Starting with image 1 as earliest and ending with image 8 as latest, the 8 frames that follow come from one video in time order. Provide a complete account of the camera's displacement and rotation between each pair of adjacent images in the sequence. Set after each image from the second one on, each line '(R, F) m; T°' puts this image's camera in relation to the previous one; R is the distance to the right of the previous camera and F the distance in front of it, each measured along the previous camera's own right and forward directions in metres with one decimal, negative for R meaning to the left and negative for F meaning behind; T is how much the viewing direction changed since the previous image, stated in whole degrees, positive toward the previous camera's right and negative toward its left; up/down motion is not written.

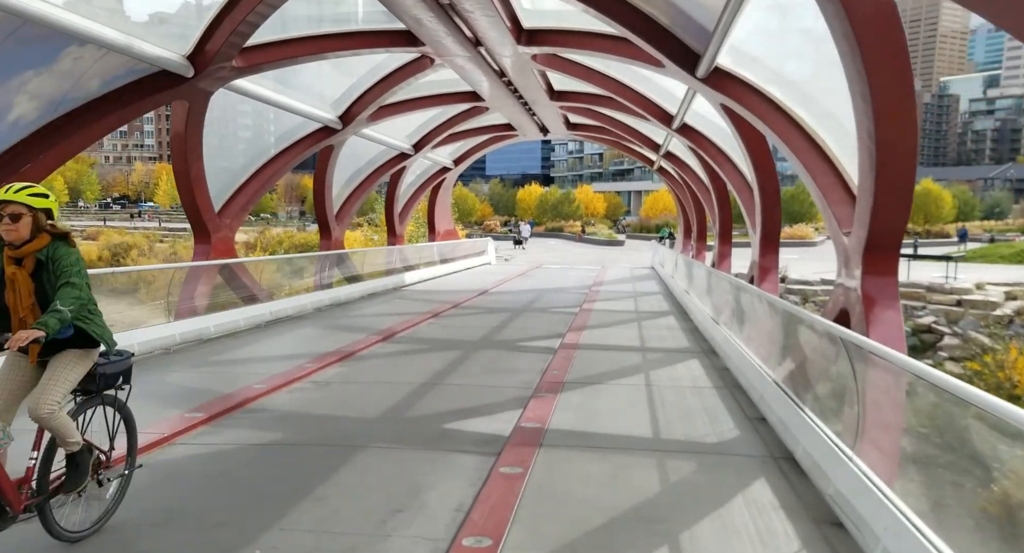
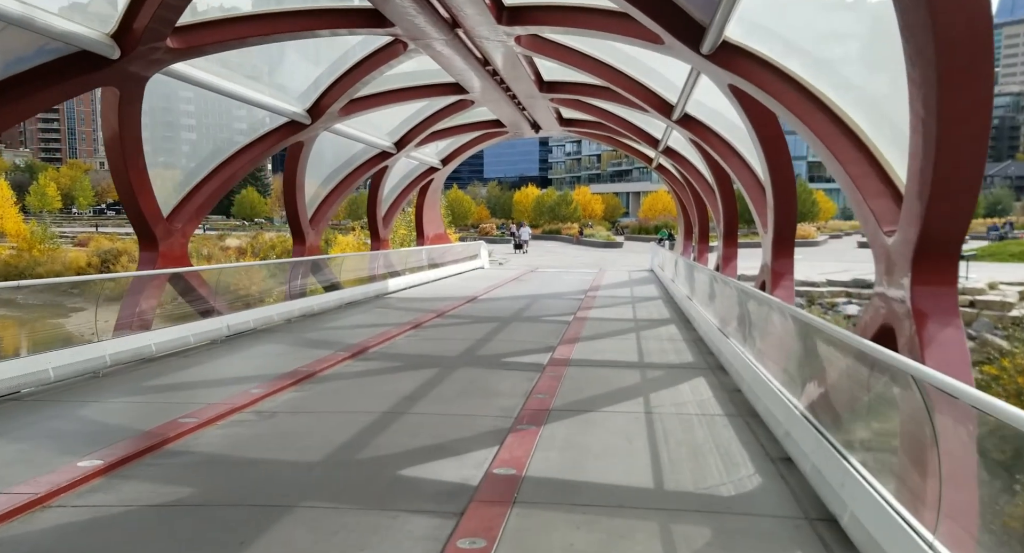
(+0.2, +1.1) m; 0°
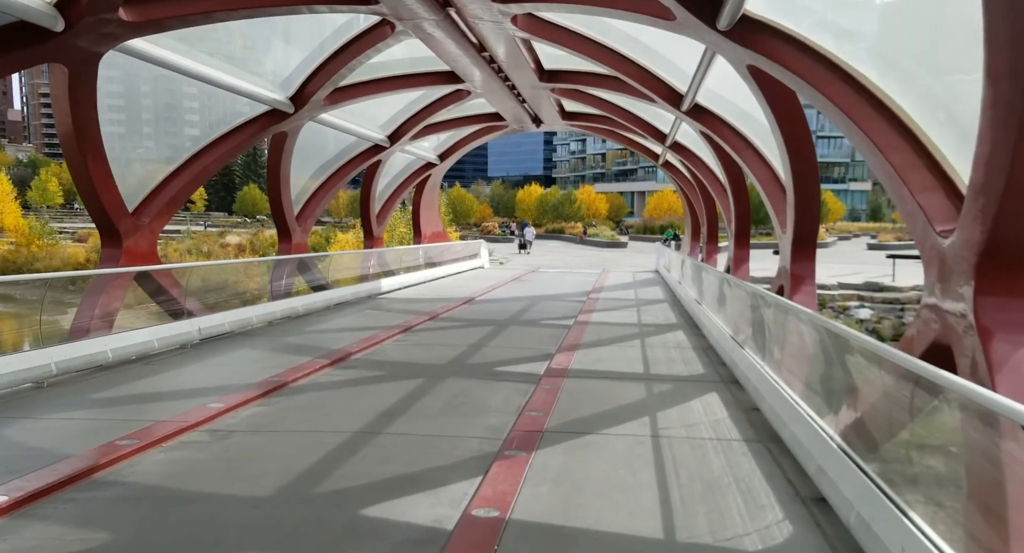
(+0.1, +0.7) m; 0°
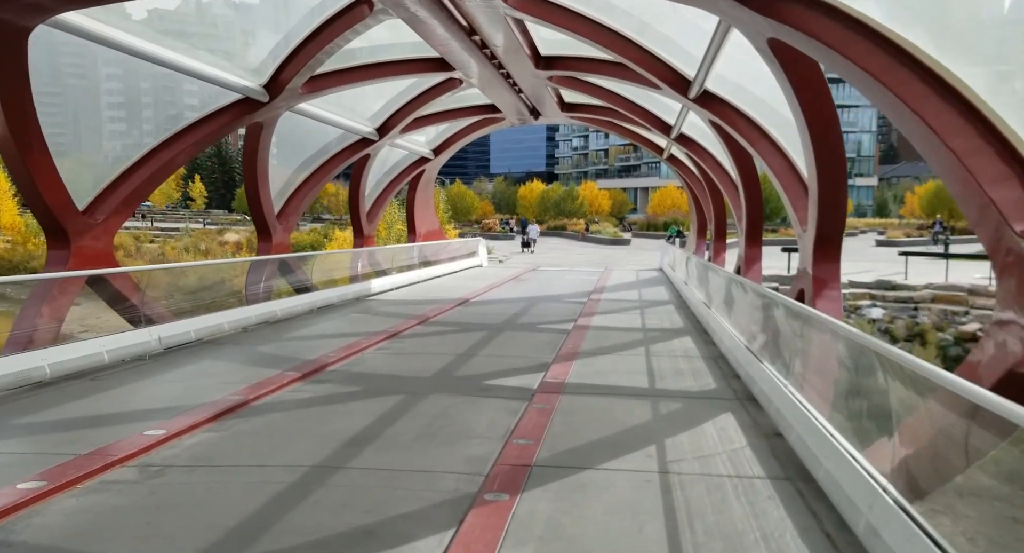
(+0.1, +0.8) m; 0°
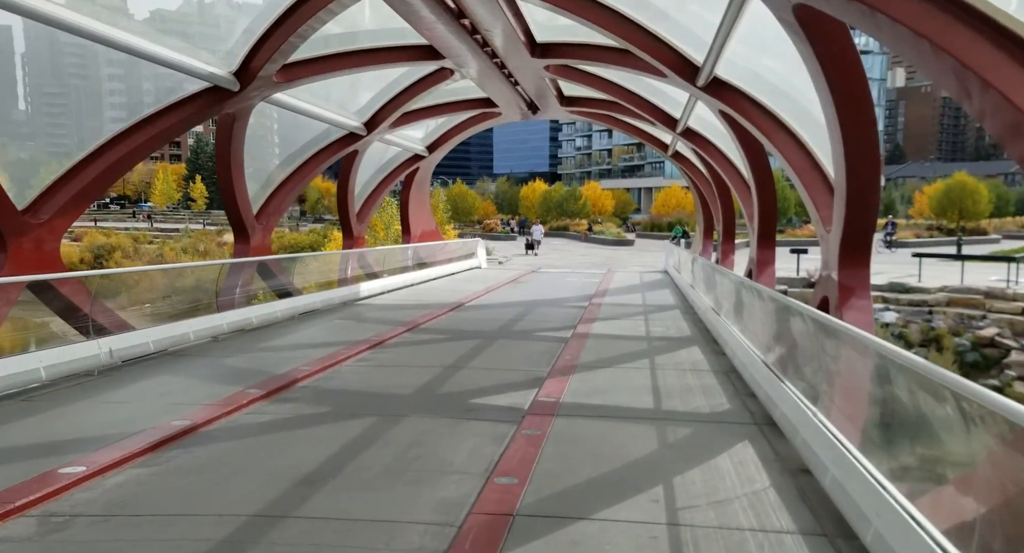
(+0.1, +0.8) m; 0°
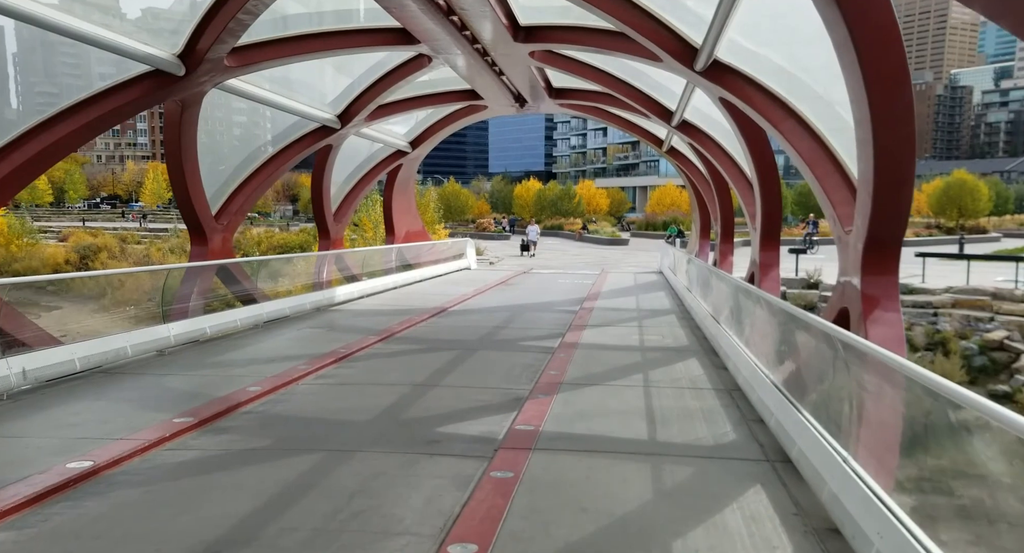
(+0.2, +0.9) m; 0°
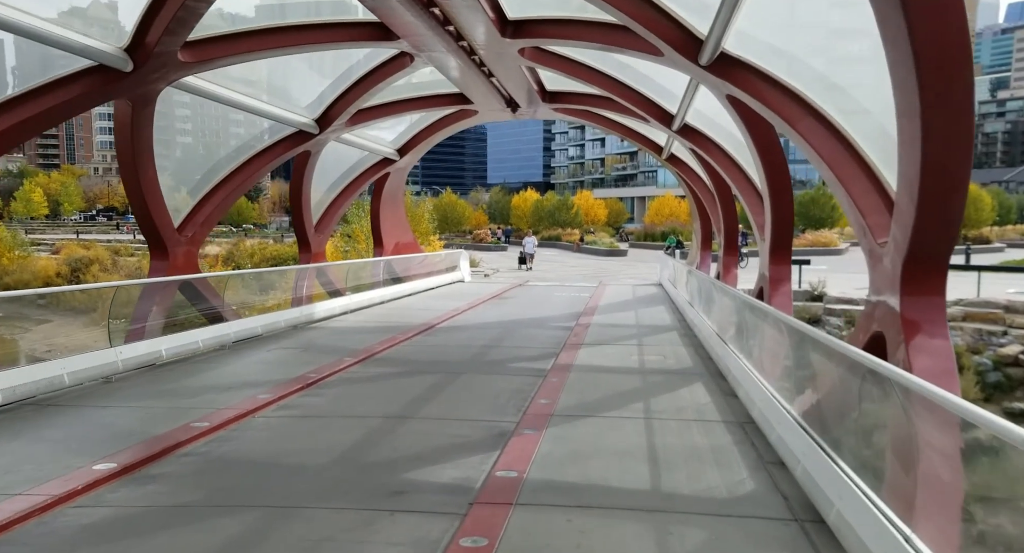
(+0.1, +0.8) m; 0°
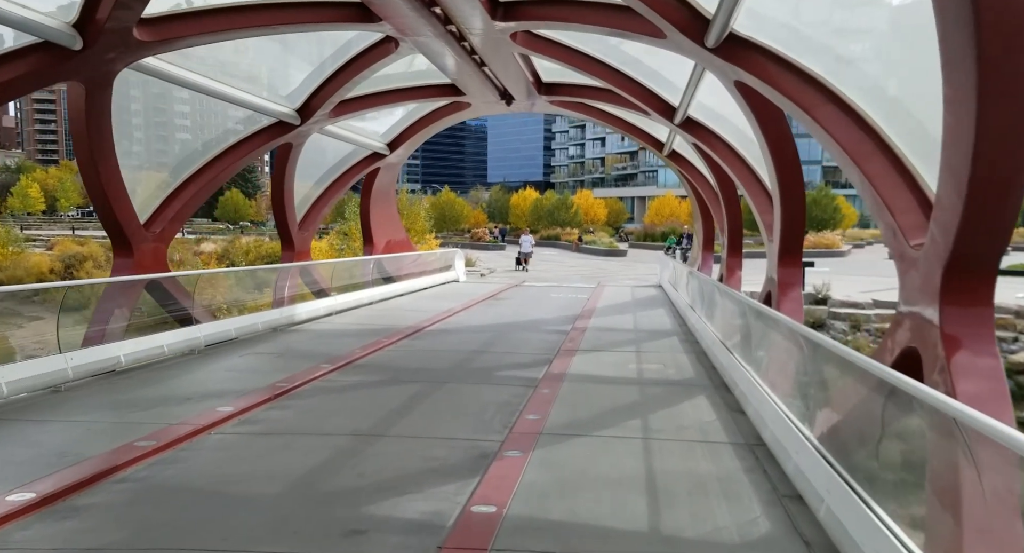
(+0.1, +0.7) m; 0°
